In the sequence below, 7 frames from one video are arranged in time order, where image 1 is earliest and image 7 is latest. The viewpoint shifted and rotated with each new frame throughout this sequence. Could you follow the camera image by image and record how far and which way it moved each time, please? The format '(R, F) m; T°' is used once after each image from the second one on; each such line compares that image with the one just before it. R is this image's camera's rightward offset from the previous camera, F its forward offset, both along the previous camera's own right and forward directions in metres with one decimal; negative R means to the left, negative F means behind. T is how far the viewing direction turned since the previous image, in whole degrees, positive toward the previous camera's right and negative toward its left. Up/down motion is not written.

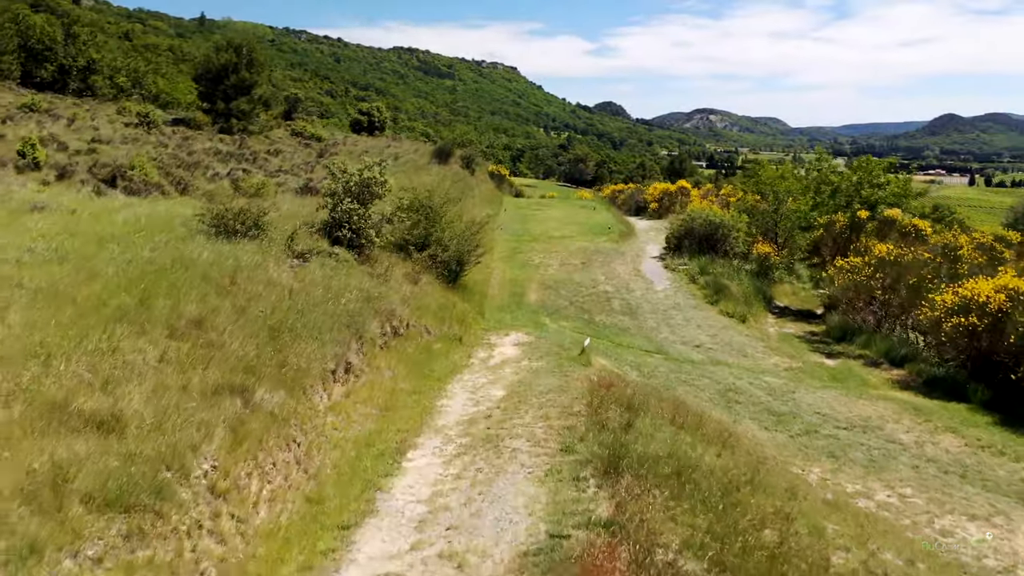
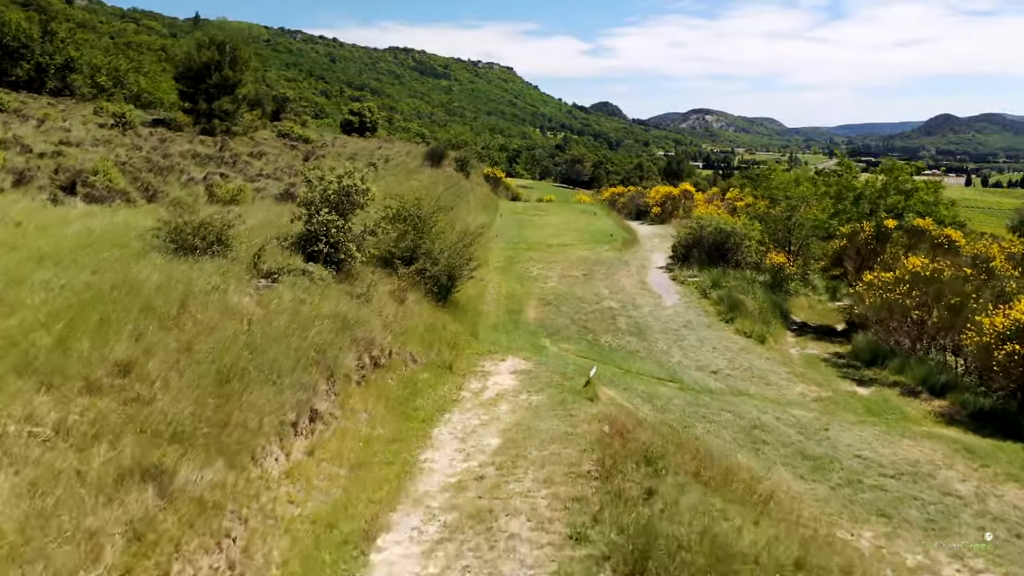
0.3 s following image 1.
(0.0, +1.5) m; 0°
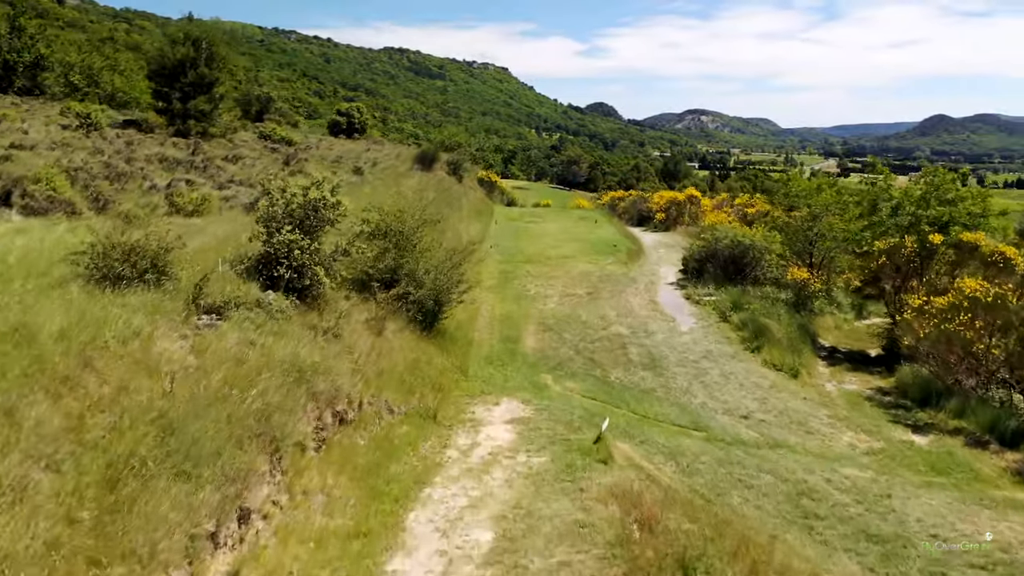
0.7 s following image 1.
(0.0, +1.9) m; 0°
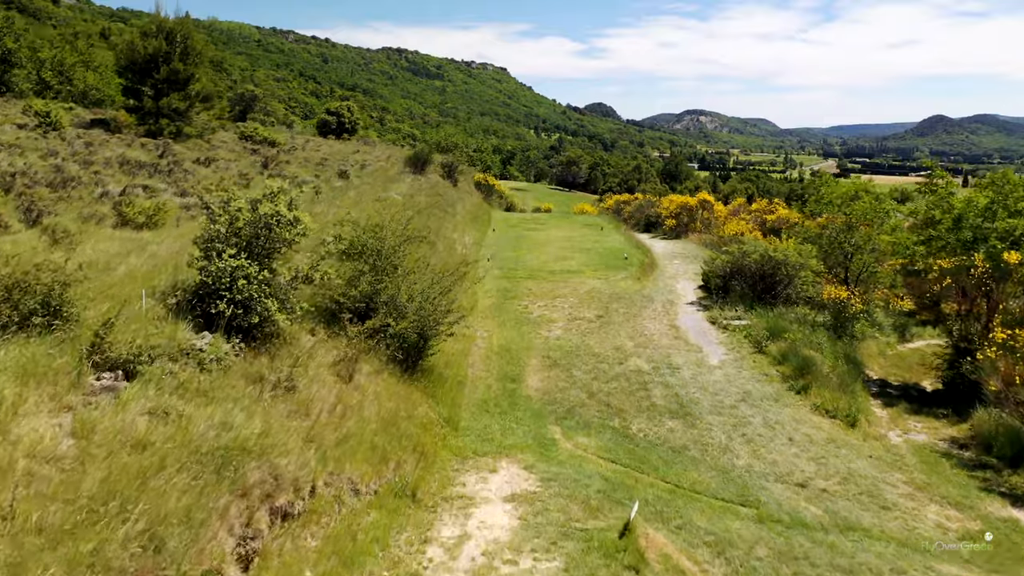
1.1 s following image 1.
(0.0, +2.2) m; 0°
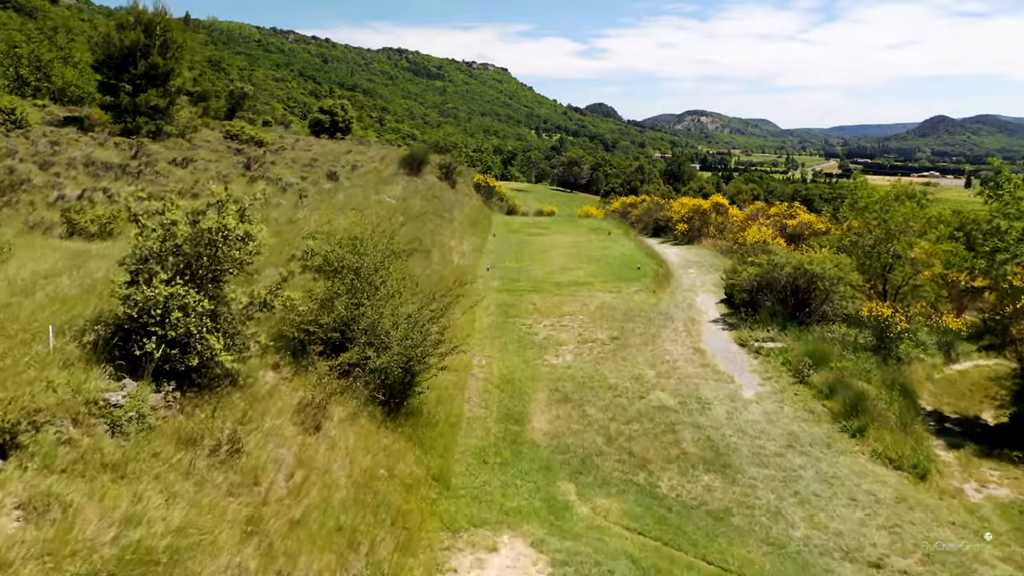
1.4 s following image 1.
(0.0, +1.7) m; 0°
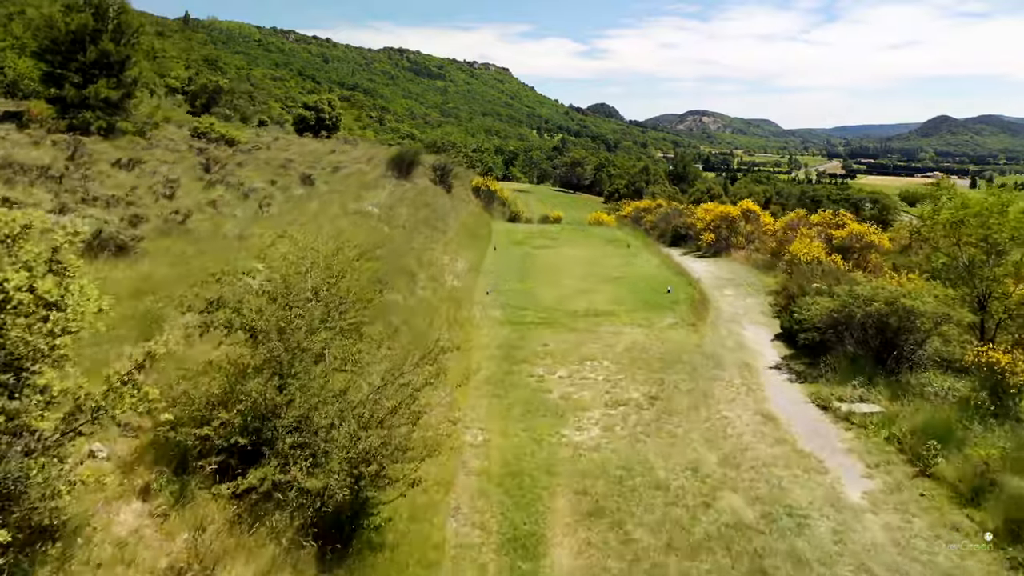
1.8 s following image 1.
(-0.1, +3.2) m; 0°
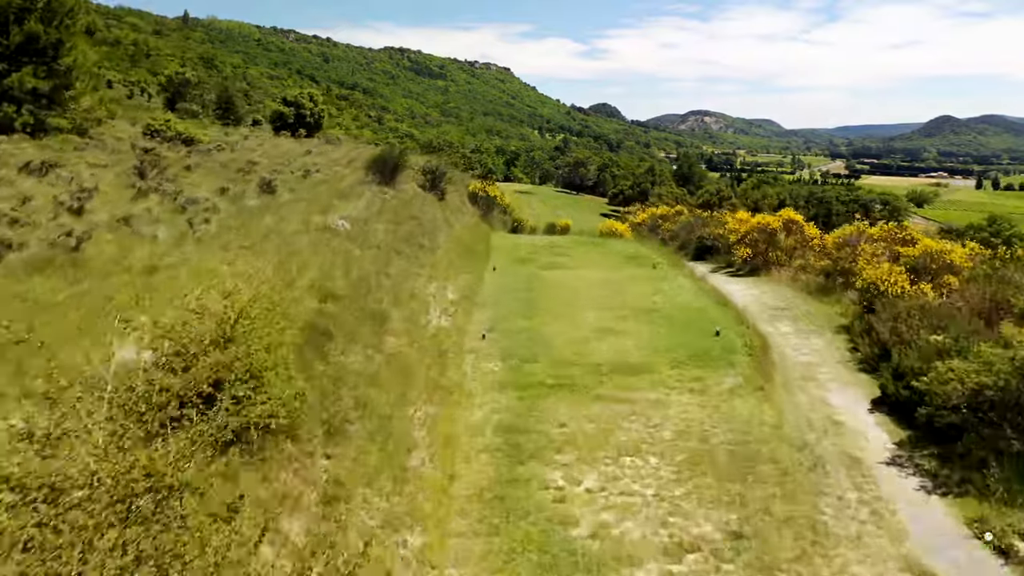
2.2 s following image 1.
(0.0, +3.5) m; 0°
